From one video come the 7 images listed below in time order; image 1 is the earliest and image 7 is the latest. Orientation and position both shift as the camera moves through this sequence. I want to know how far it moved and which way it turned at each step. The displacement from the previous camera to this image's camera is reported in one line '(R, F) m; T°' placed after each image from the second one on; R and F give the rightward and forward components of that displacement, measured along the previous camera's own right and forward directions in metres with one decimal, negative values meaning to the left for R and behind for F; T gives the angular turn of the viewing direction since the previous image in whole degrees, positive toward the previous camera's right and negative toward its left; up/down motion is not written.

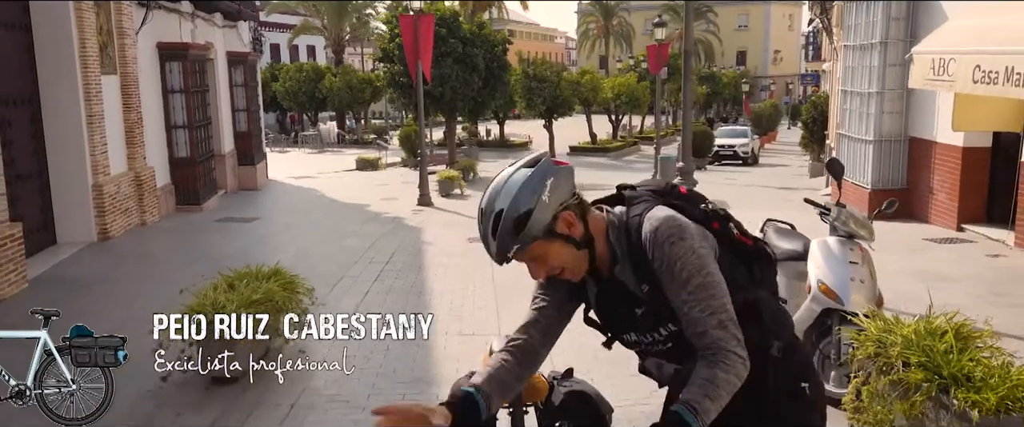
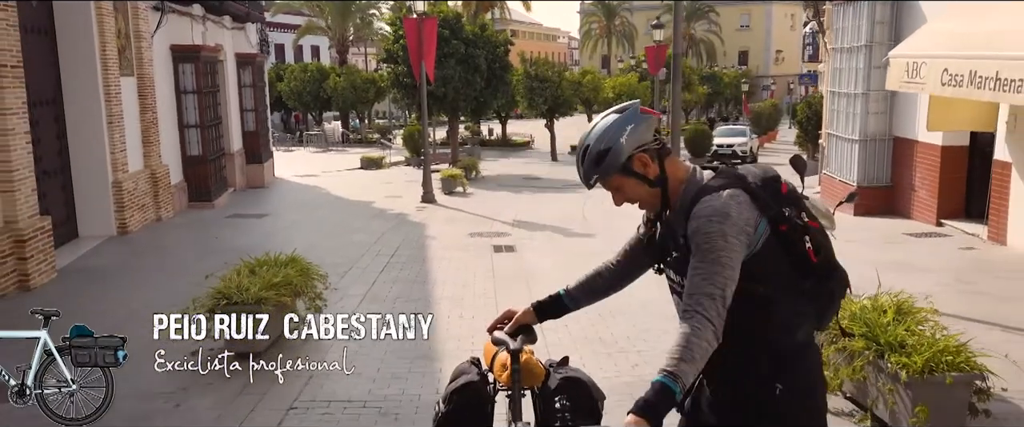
(0.0, -0.6) m; 0°
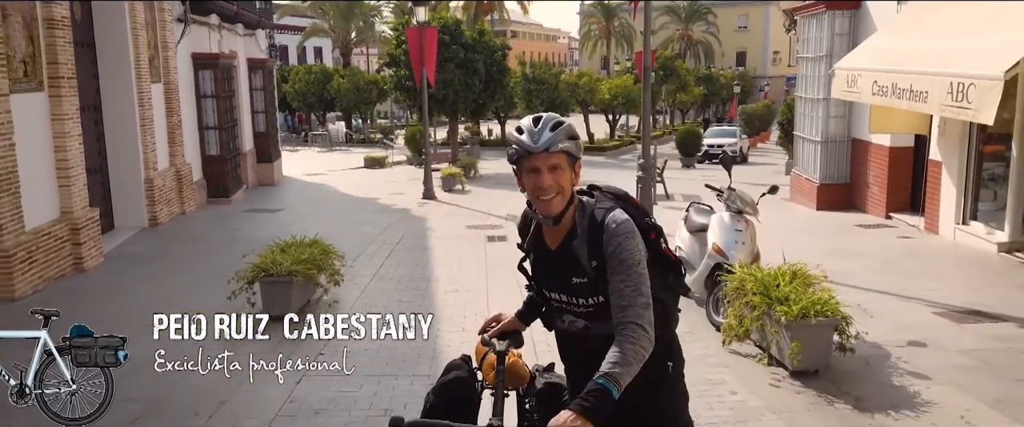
(+0.1, -1.4) m; 0°
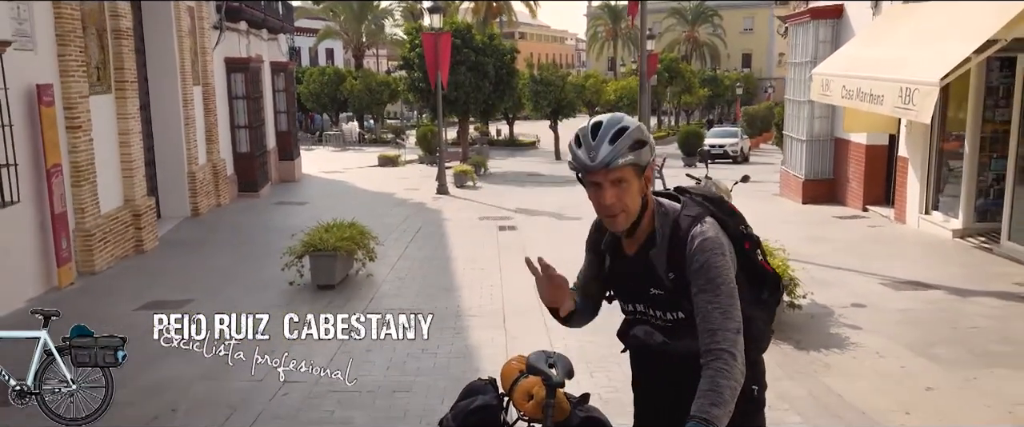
(0.0, -1.3) m; 0°
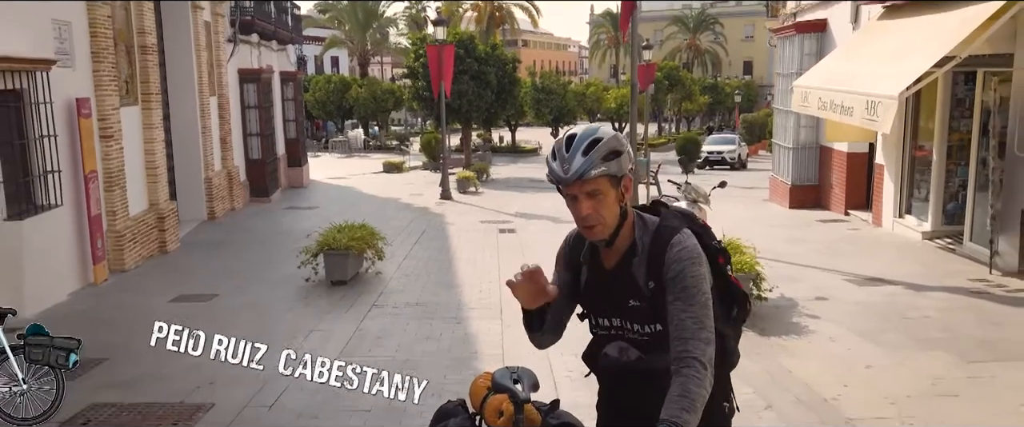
(+0.1, -0.8) m; 0°
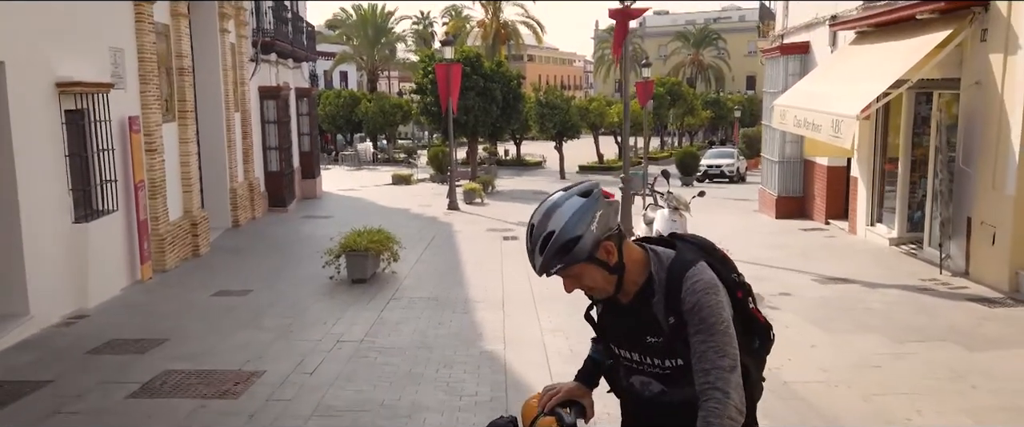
(+0.1, -1.2) m; 0°
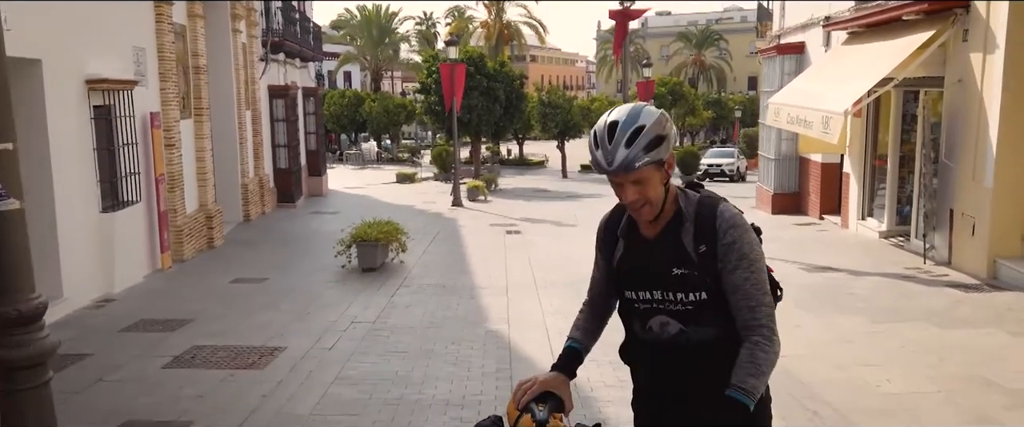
(0.0, -0.5) m; 0°
